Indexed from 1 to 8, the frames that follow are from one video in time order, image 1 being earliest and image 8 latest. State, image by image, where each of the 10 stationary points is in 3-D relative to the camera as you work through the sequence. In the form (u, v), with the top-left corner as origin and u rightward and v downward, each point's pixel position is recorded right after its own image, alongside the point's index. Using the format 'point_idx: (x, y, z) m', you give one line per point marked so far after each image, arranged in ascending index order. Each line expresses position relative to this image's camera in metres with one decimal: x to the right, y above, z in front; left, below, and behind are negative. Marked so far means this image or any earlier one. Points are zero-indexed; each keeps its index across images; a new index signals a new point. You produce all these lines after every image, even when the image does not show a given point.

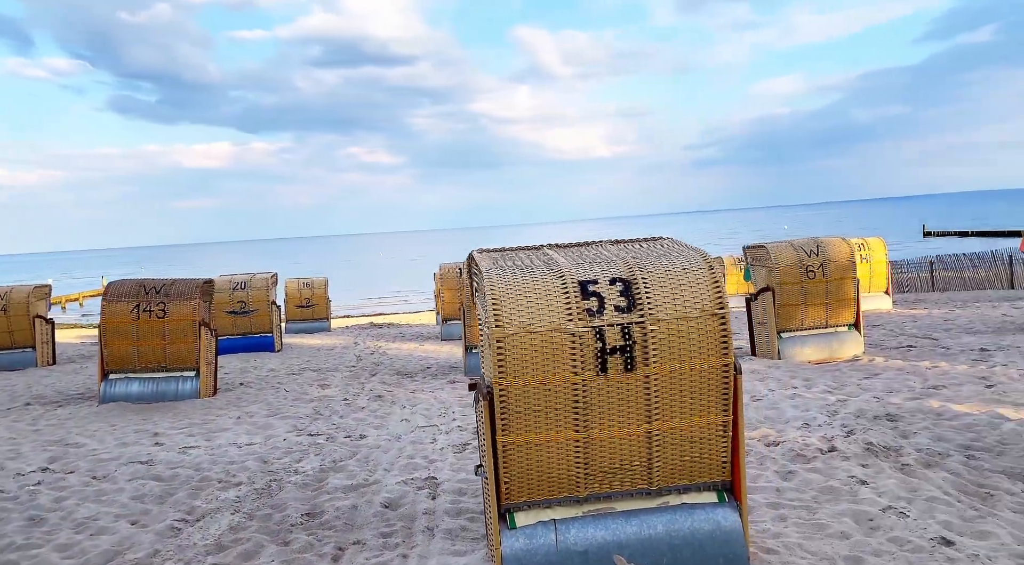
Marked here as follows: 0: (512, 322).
0: (0.0, -0.1, +2.9) m
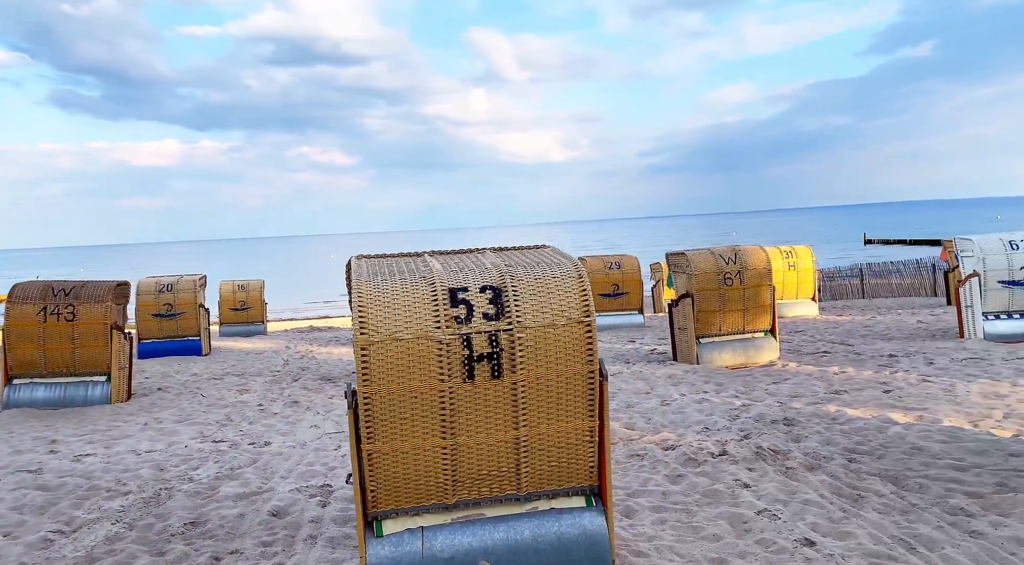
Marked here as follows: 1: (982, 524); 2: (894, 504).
0: (-0.5, -0.2, +2.9) m
1: (+2.1, -1.1, +3.8) m
2: (+1.9, -1.1, +4.1) m
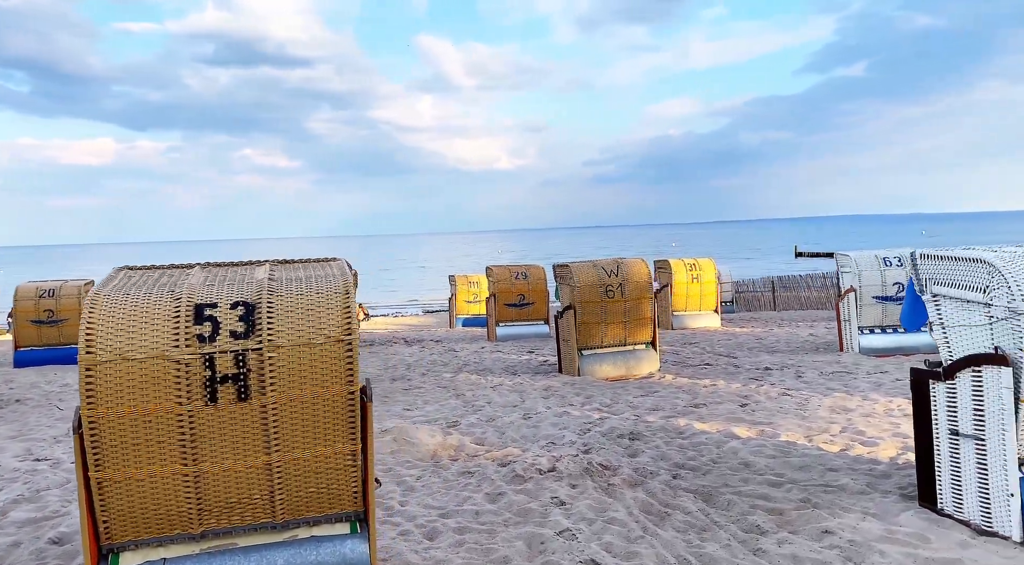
0: (-1.3, -0.2, +2.7) m
1: (+1.2, -1.2, +3.8) m
2: (+0.9, -1.2, +4.1) m
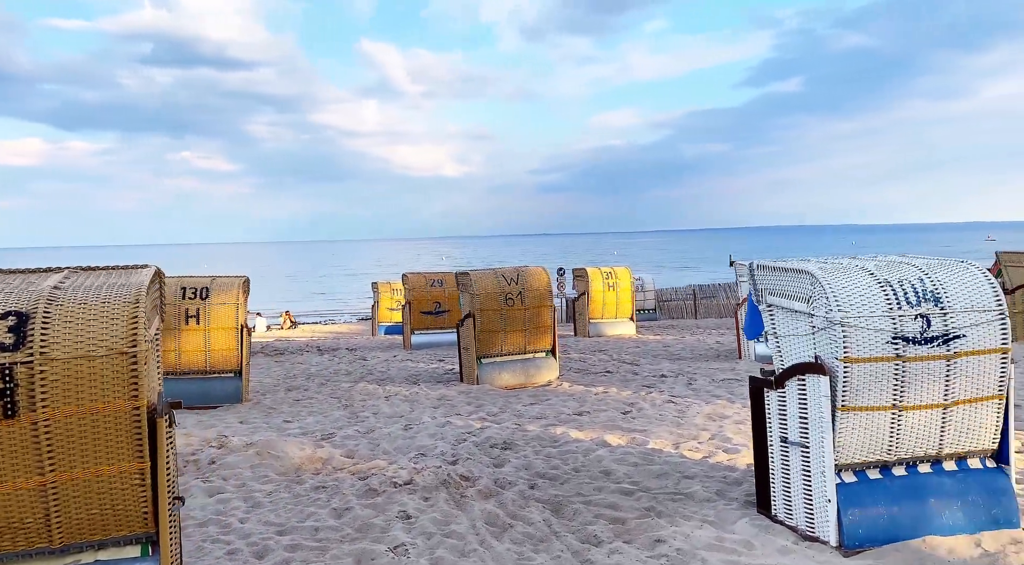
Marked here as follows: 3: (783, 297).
0: (-1.9, -0.2, +2.5) m
1: (+0.4, -1.2, +3.8) m
2: (+0.1, -1.2, +4.1) m
3: (+1.3, -0.1, +3.9) m
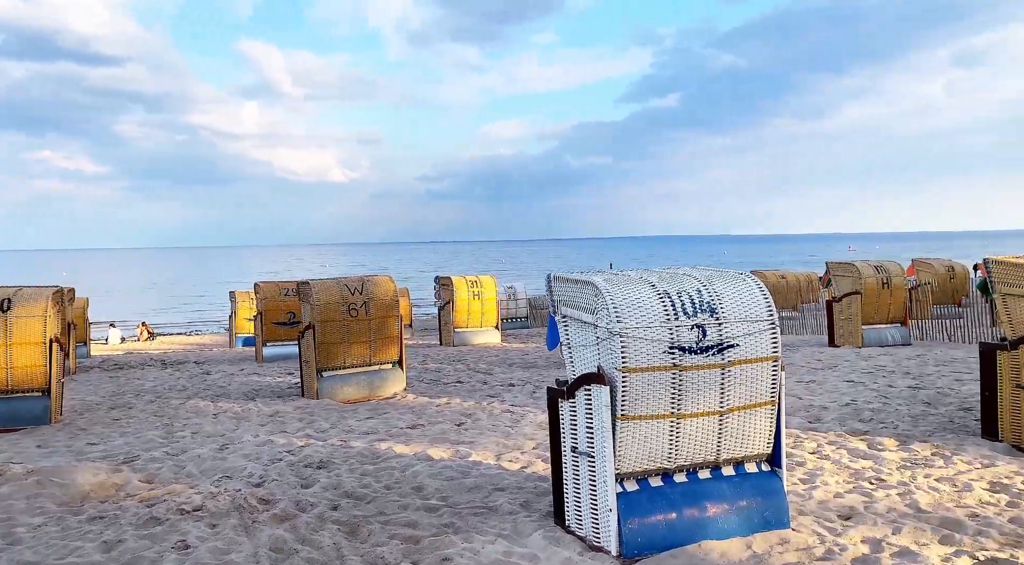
0: (-2.7, -0.3, +2.0) m
1: (-0.6, -1.3, +3.7) m
2: (-0.9, -1.3, +3.9) m
3: (+0.3, -0.1, +3.9) m
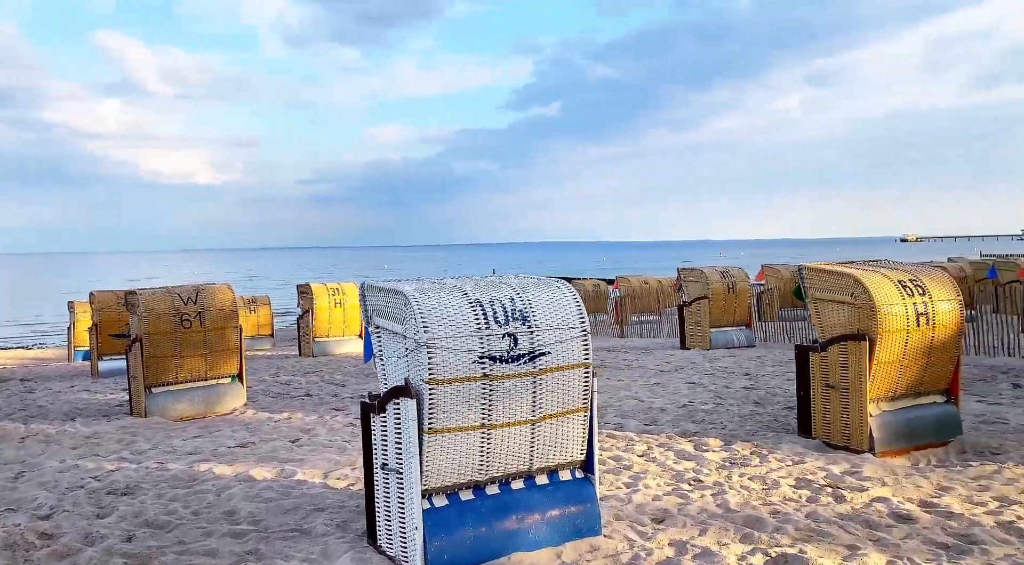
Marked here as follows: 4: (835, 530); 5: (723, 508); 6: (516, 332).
0: (-3.2, -0.3, +1.4) m
1: (-1.4, -1.3, +3.4) m
2: (-1.8, -1.4, +3.6) m
3: (-0.6, -0.2, +3.8) m
4: (+1.6, -1.3, +4.2) m
5: (+1.2, -1.3, +4.6) m
6: (0.0, -0.2, +3.6) m
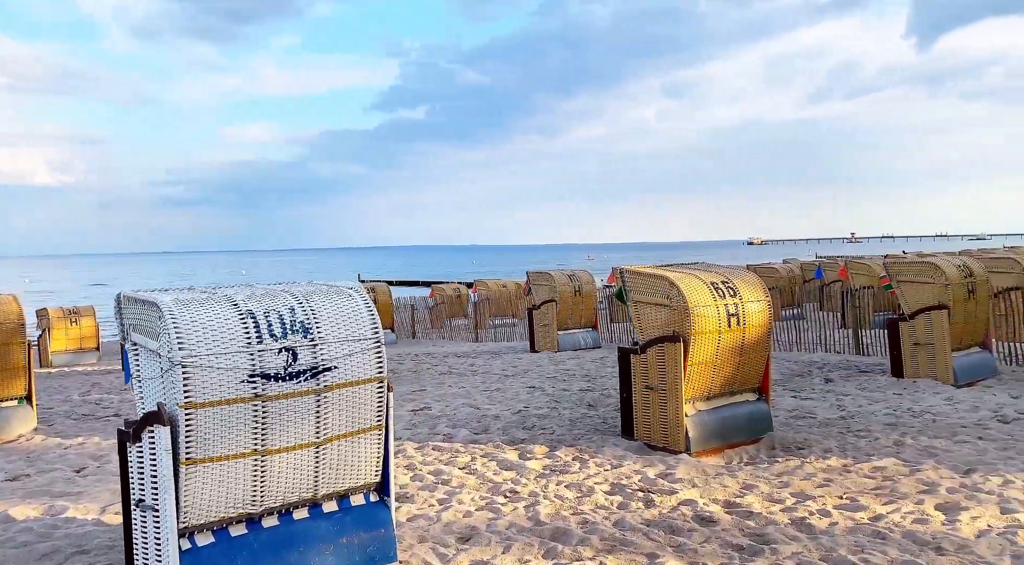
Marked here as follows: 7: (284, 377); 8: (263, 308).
0: (-3.7, -0.4, +0.6) m
1: (-2.2, -1.4, +2.9) m
2: (-2.6, -1.4, +3.0) m
3: (-1.5, -0.2, +3.4) m
4: (+0.6, -1.3, +4.2) m
5: (+0.1, -1.3, +4.5) m
6: (-0.9, -0.3, +3.3) m
7: (-0.9, -0.4, +3.3) m
8: (-1.0, -0.1, +3.4) m
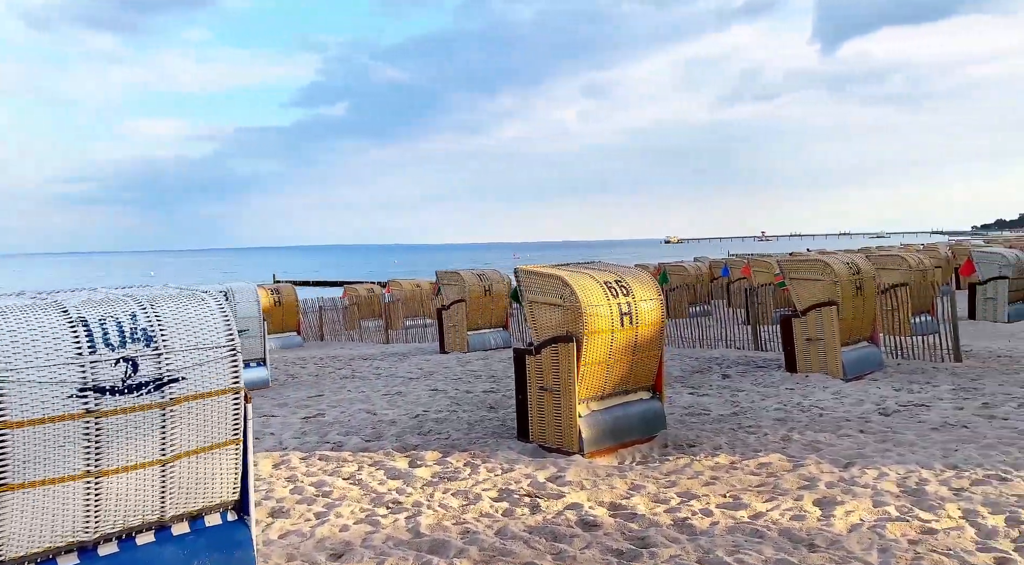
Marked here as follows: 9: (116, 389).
0: (-3.9, -0.4, +0.1) m
1: (-2.6, -1.4, +2.5) m
2: (-3.1, -1.5, +2.6) m
3: (-2.0, -0.2, +3.1) m
4: (0.0, -1.3, +4.0) m
5: (-0.5, -1.3, +4.3) m
6: (-1.4, -0.3, +3.1) m
7: (-1.4, -0.4, +3.0) m
8: (-1.5, -0.1, +3.1) m
9: (-1.4, -0.4, +3.0) m
